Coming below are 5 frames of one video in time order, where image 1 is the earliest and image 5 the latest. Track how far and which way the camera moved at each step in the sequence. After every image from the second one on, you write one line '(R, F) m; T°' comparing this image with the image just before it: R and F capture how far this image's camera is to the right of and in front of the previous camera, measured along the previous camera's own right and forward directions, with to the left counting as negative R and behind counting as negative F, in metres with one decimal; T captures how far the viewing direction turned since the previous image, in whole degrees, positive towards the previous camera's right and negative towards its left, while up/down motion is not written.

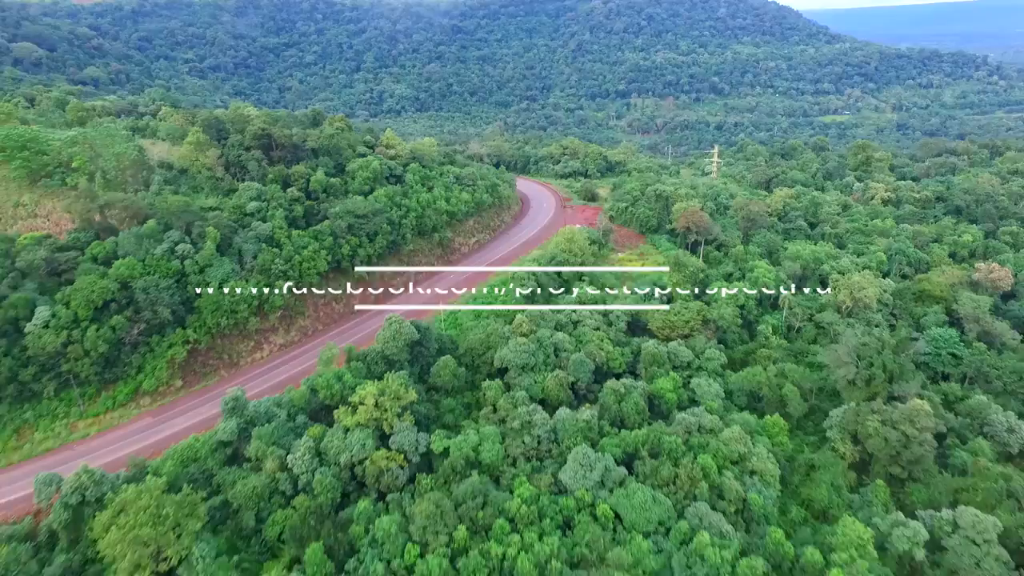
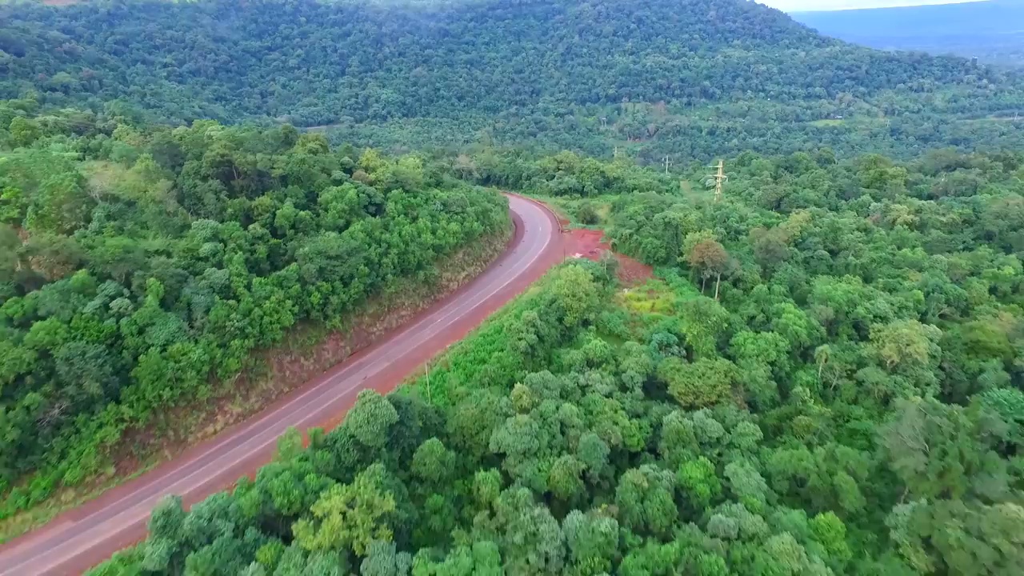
(-0.3, +4.1) m; +1°
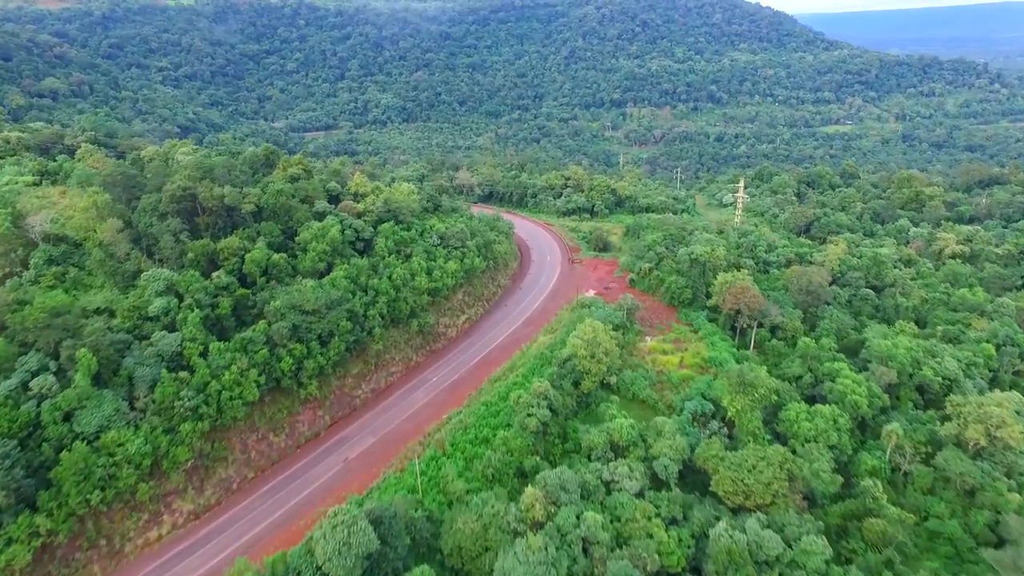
(-0.2, +4.3) m; 0°
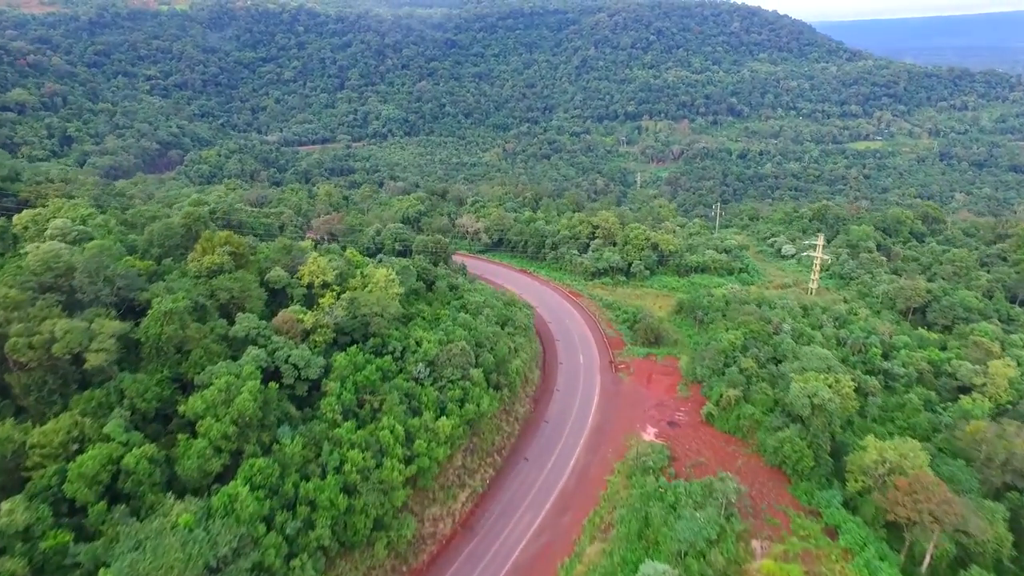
(-0.8, +11.5) m; 0°
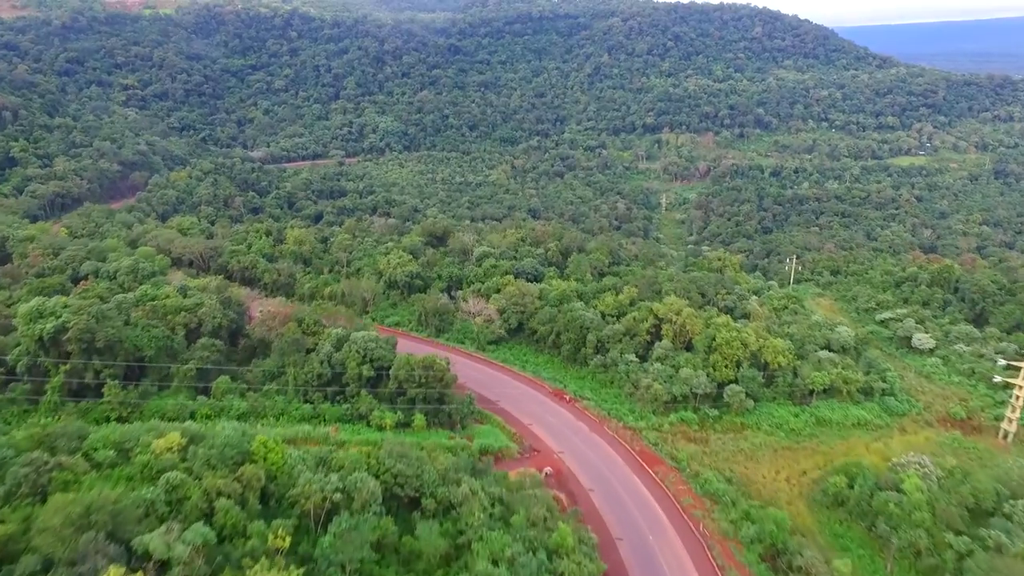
(-1.3, +15.3) m; 0°
